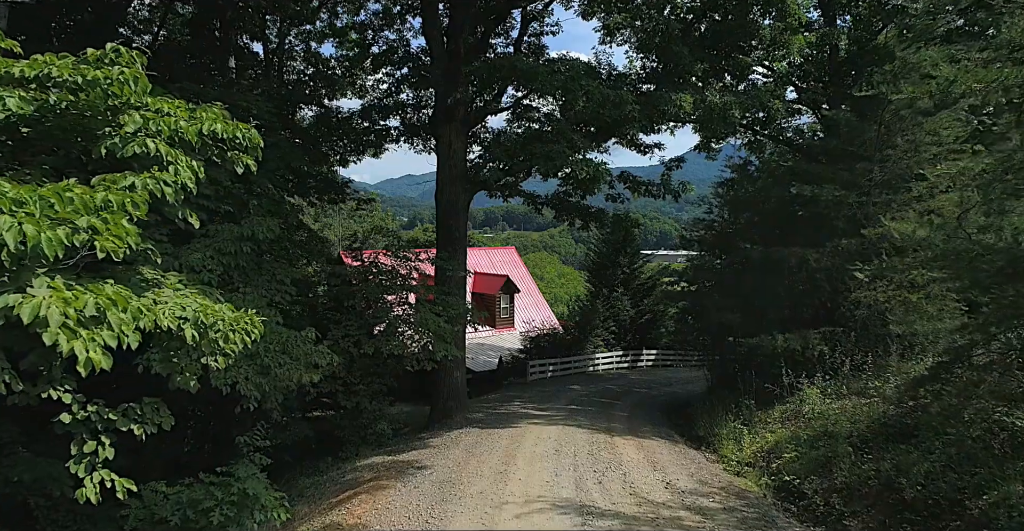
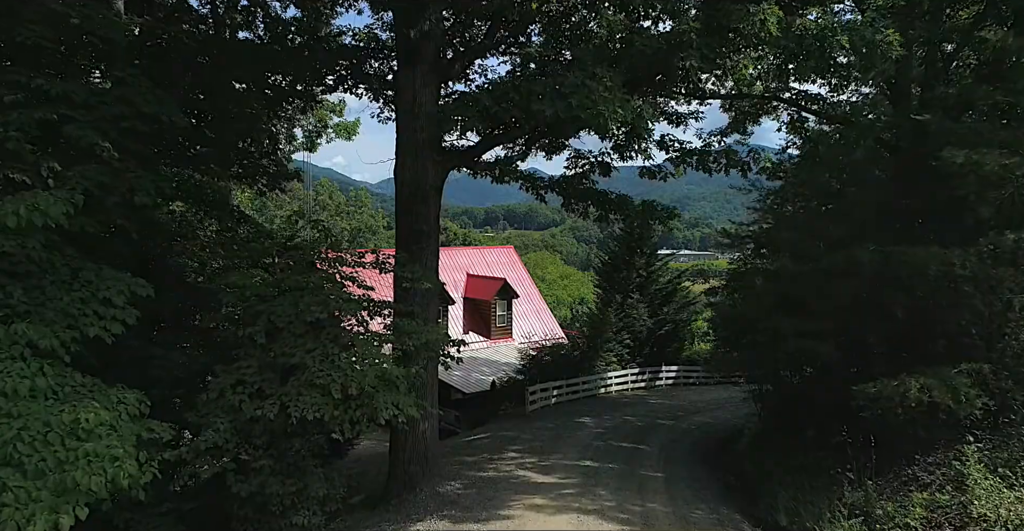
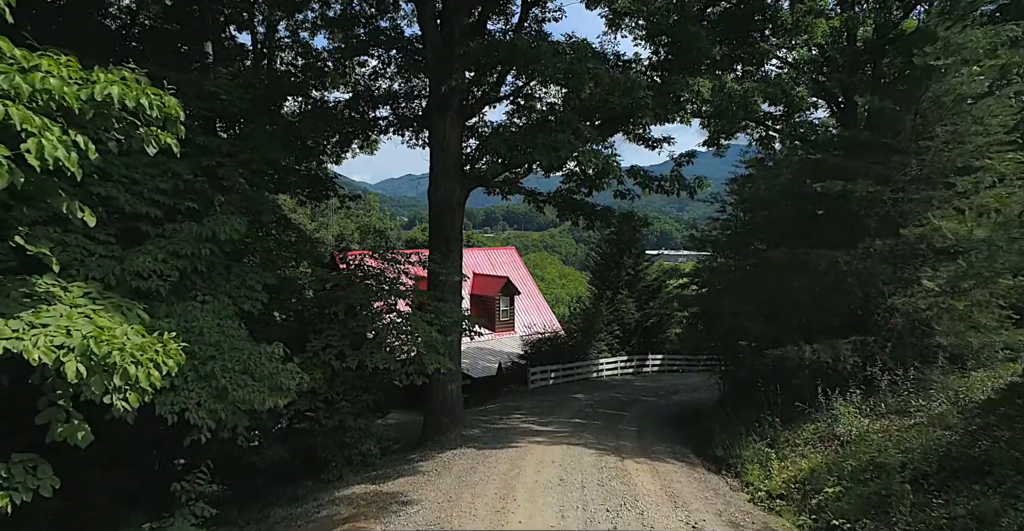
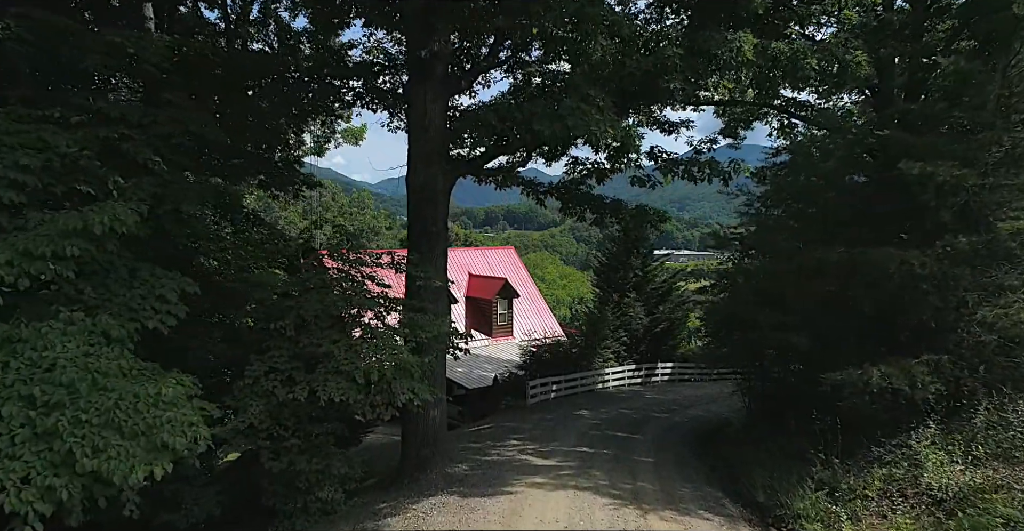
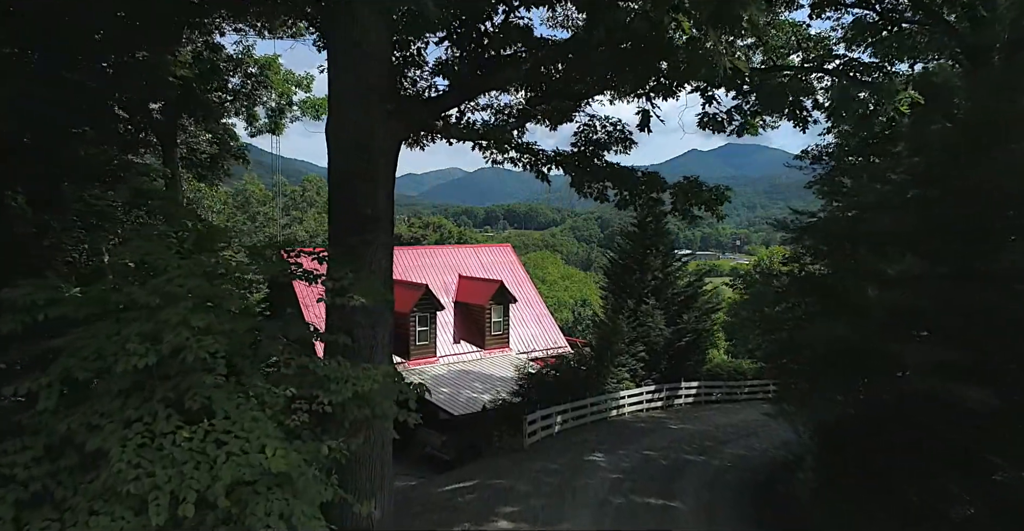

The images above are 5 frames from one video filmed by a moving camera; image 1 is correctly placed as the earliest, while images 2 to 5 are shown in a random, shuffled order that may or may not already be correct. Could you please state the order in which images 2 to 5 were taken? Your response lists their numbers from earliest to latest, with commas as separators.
3, 4, 2, 5
